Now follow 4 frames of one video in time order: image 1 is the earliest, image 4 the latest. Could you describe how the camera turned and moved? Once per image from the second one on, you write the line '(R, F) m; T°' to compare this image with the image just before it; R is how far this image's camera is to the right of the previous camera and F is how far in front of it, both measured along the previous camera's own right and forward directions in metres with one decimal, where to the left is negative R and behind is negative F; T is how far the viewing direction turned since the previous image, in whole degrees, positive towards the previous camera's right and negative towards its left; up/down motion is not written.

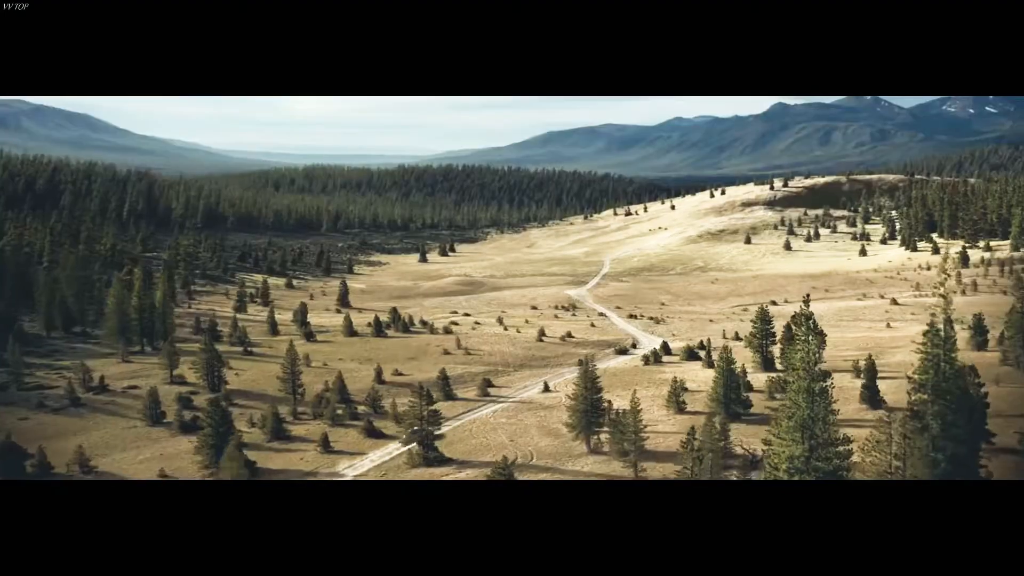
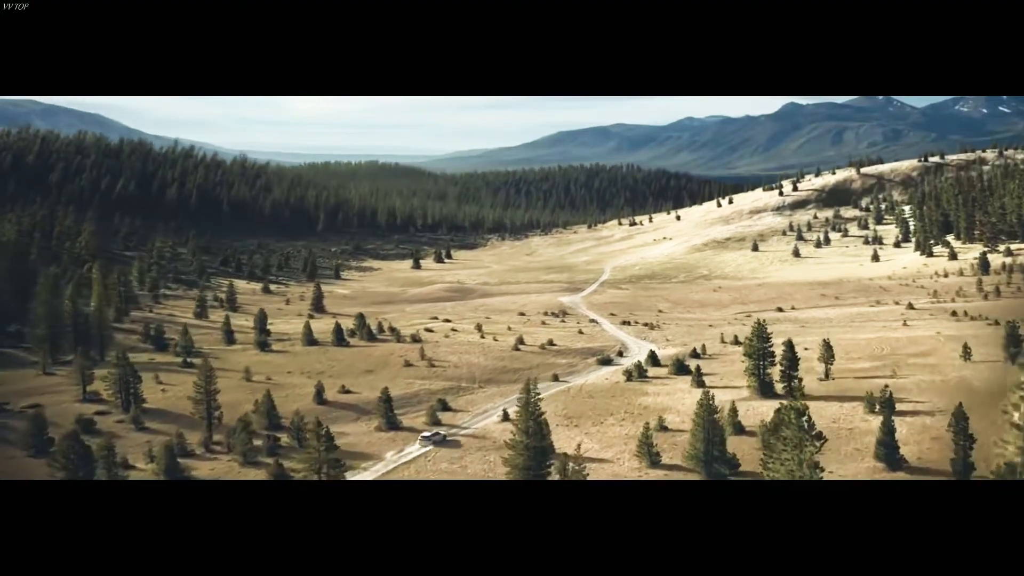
(+1.6, +4.3) m; 0°
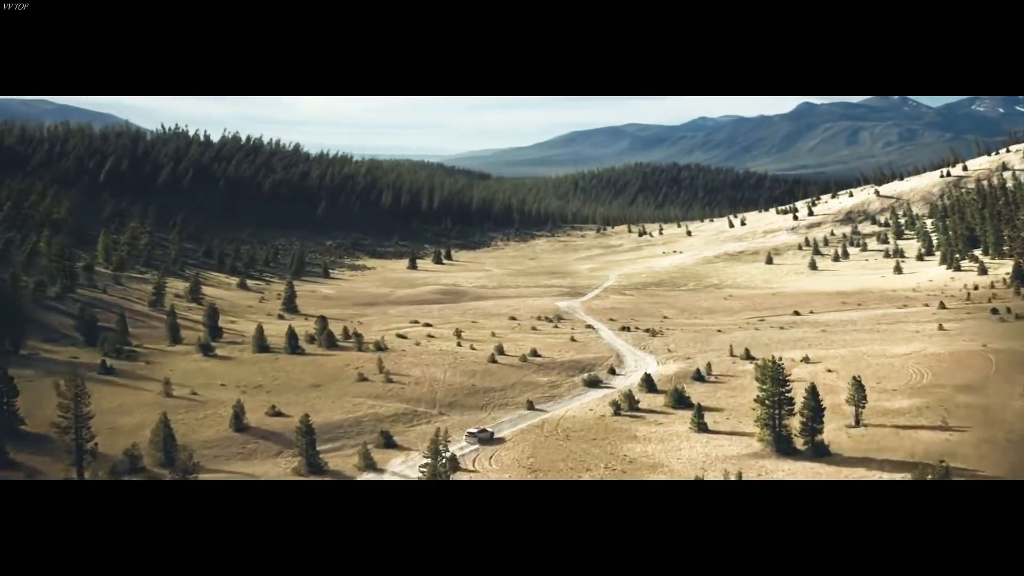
(+1.2, +5.1) m; 0°
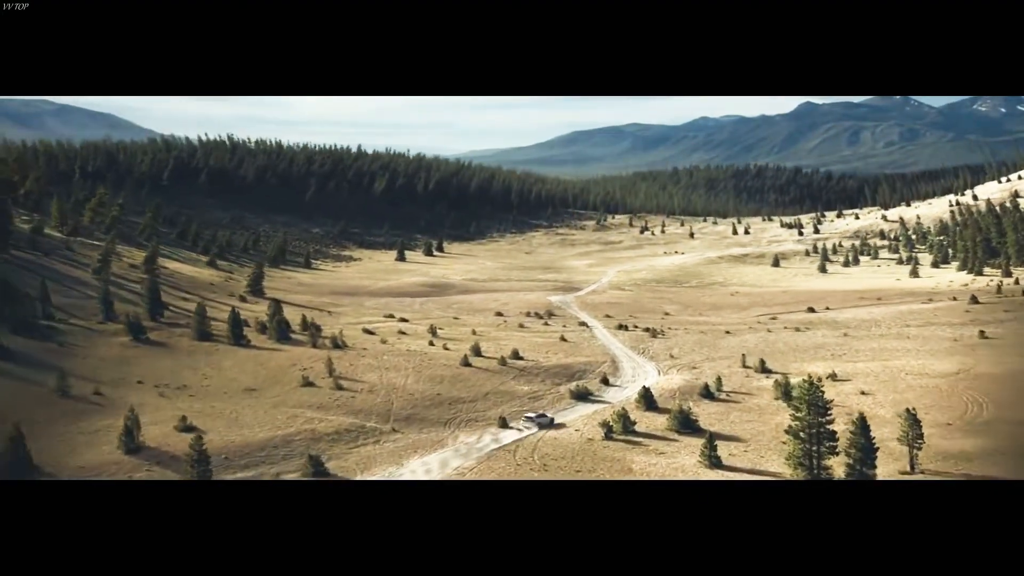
(+0.7, +4.7) m; 0°
